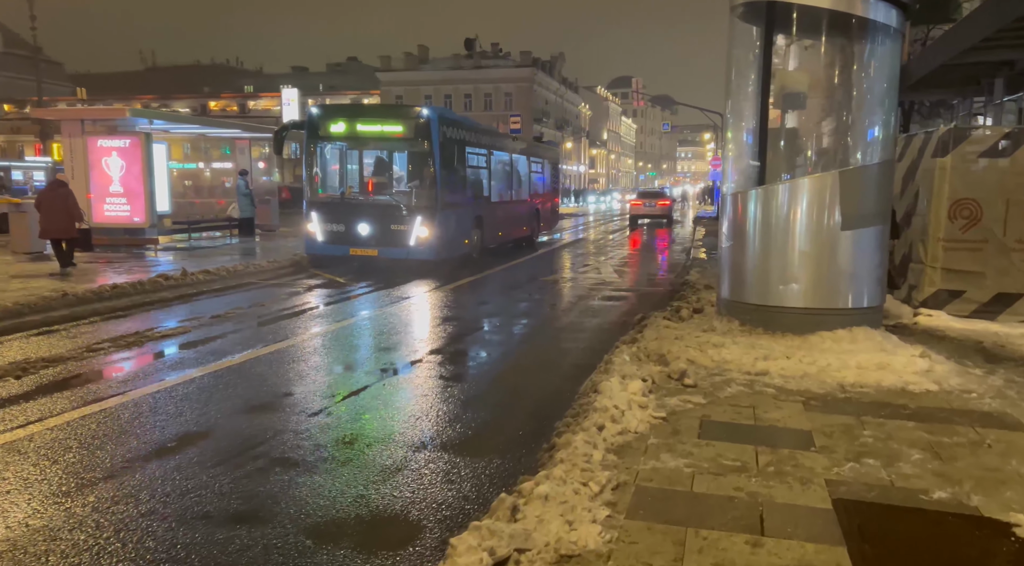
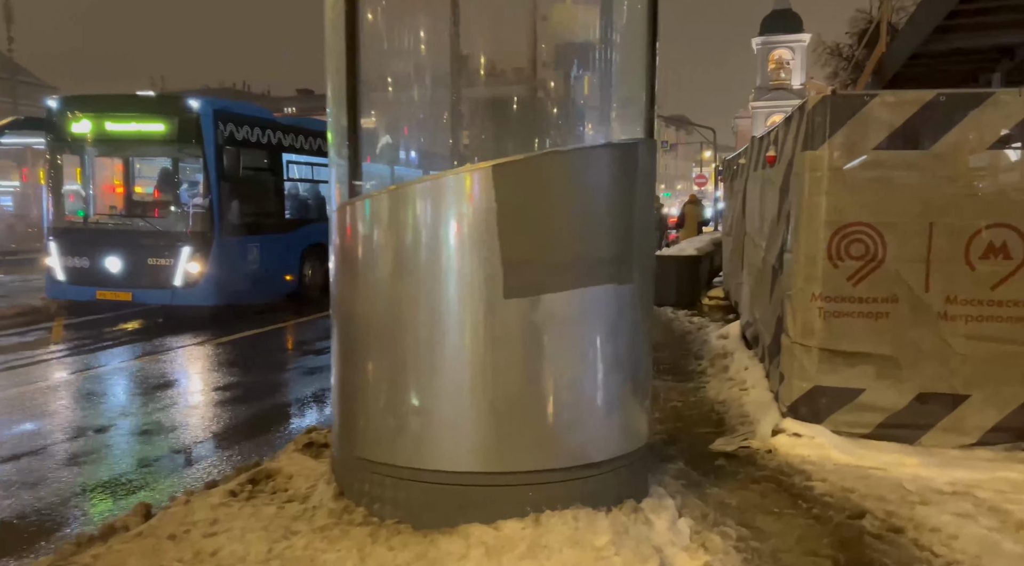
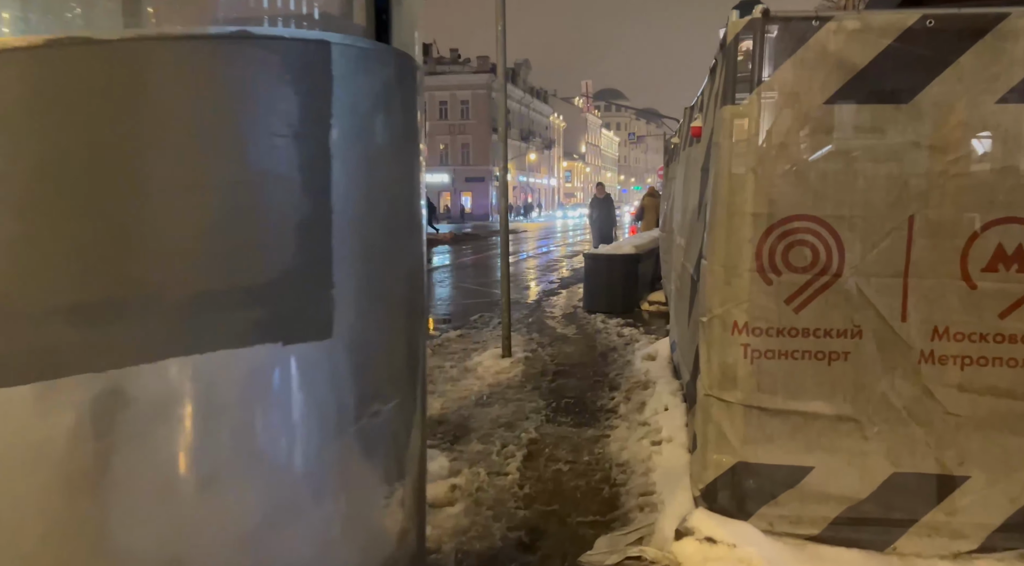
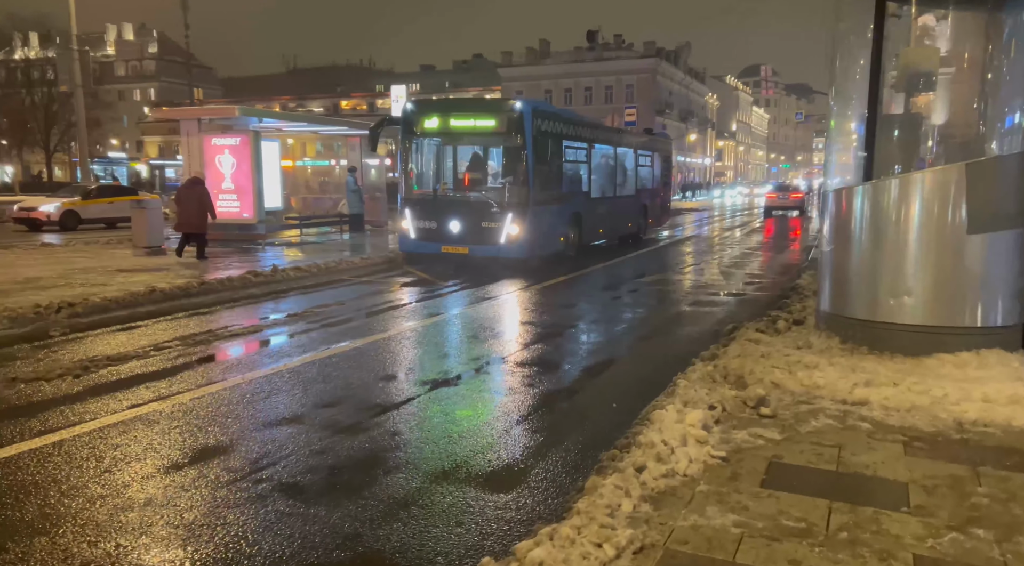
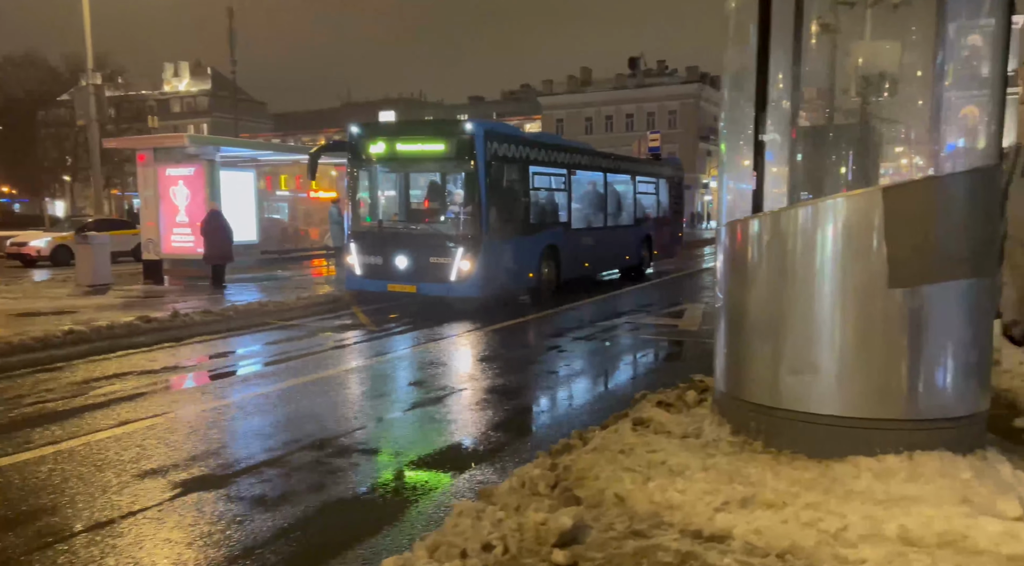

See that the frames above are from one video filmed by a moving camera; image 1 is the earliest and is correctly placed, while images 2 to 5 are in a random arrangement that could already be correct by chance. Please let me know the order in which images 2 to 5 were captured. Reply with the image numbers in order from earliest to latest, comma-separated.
4, 5, 2, 3
